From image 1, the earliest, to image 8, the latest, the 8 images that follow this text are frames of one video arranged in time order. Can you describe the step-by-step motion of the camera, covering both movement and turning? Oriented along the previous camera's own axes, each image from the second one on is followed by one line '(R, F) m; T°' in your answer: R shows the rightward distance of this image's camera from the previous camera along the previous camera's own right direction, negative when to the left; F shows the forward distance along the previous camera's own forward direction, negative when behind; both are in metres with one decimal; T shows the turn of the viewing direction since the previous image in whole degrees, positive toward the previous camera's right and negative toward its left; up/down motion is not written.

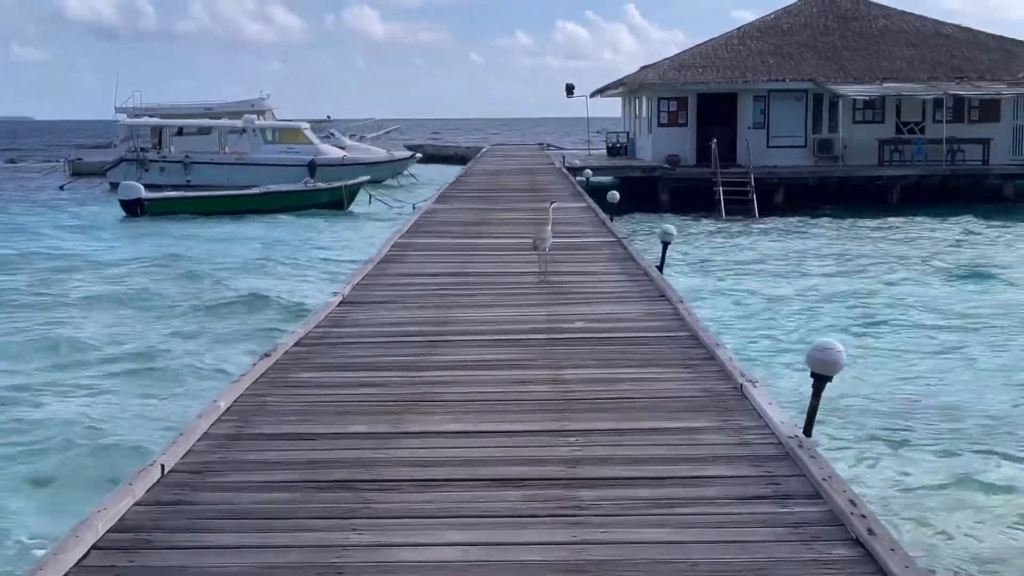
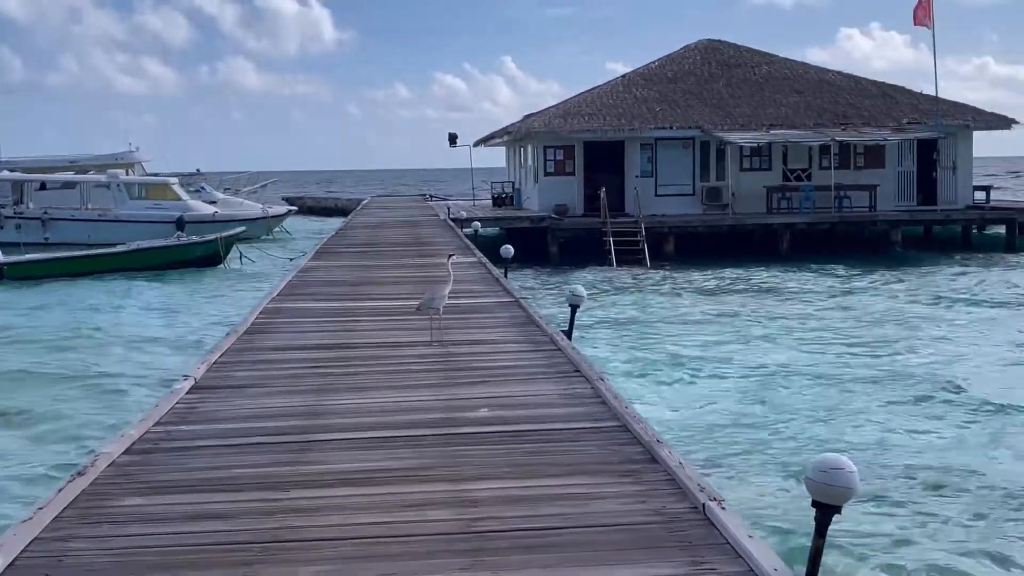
(0.0, +1.1) m; +5°
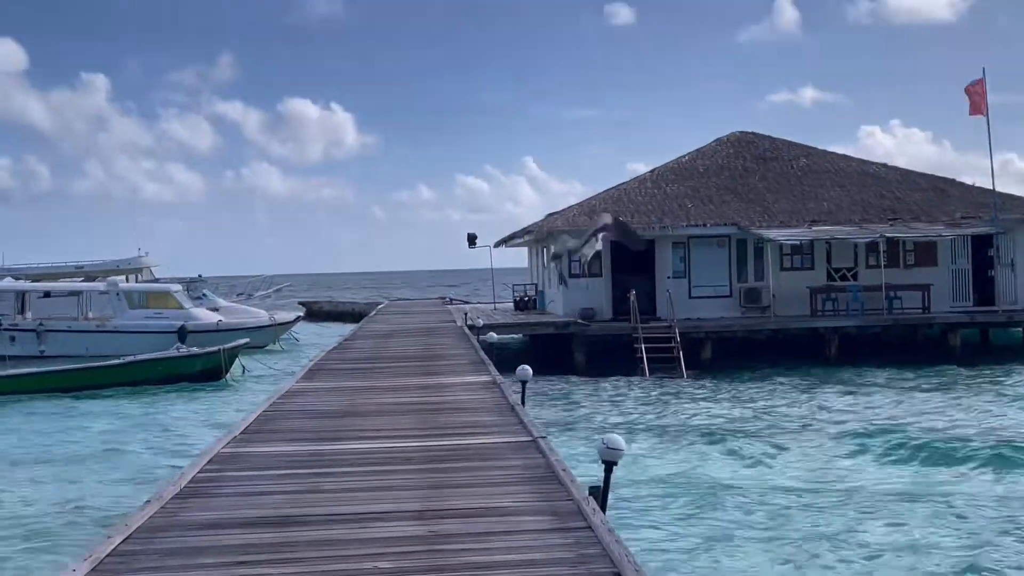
(+0.1, +1.8) m; -1°
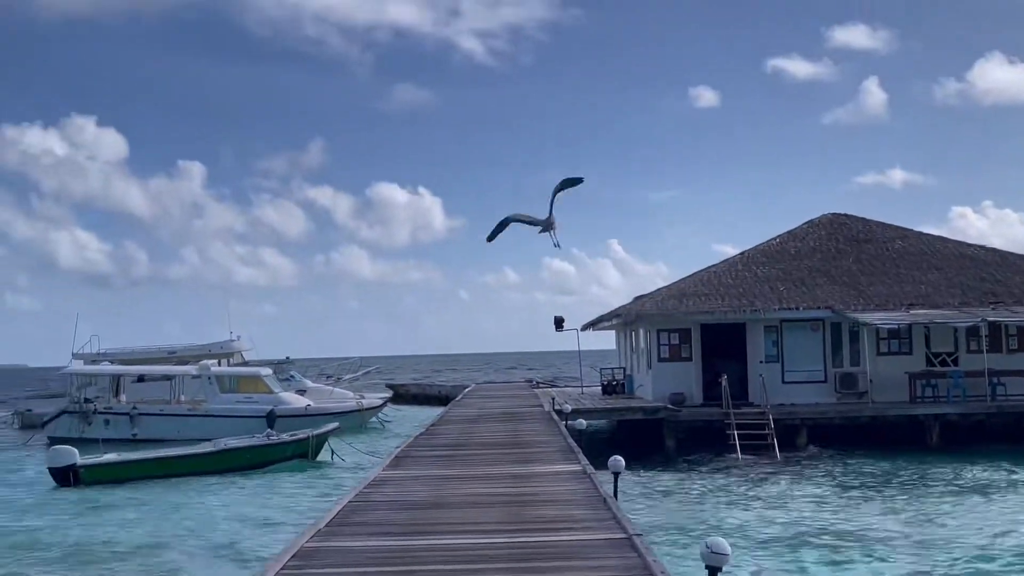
(0.0, +0.2) m; -4°
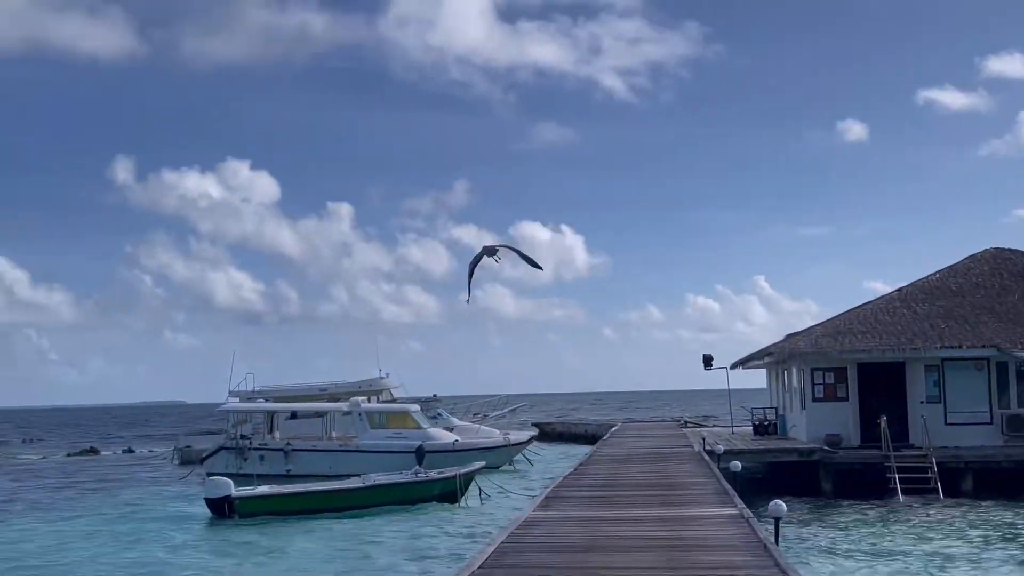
(-0.1, +0.1) m; -7°
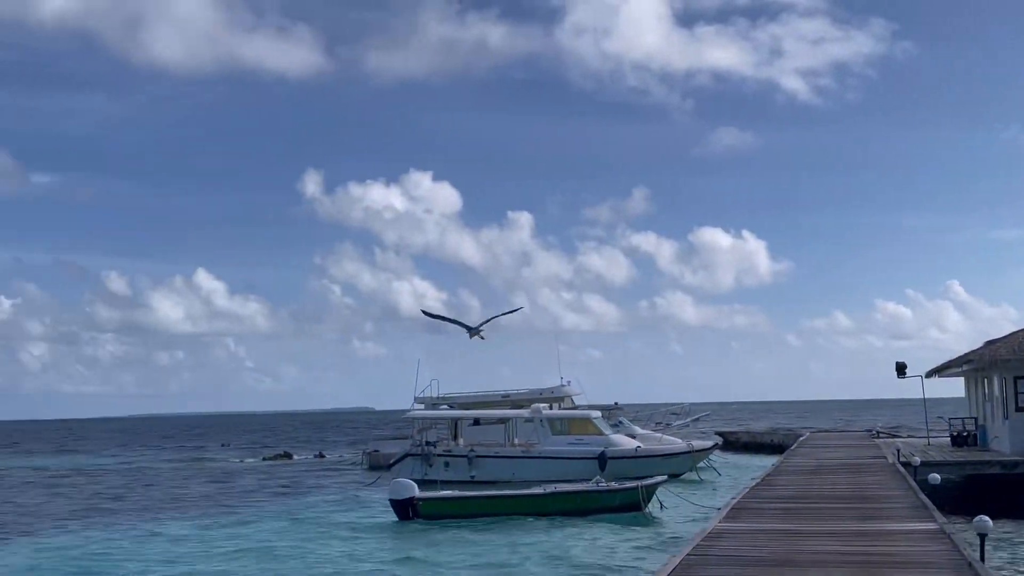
(0.0, +0.1) m; -8°
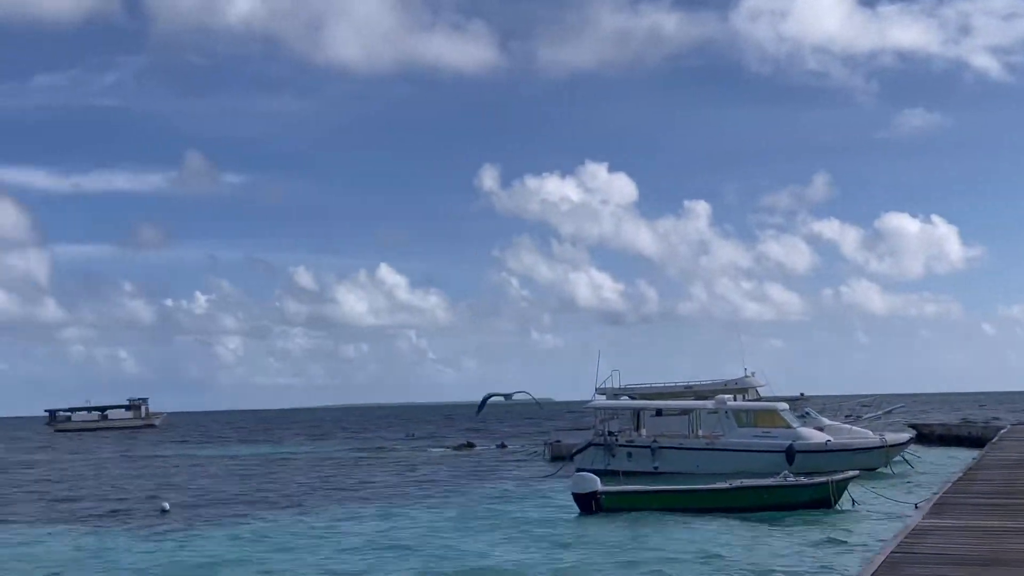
(-0.1, +0.2) m; -8°
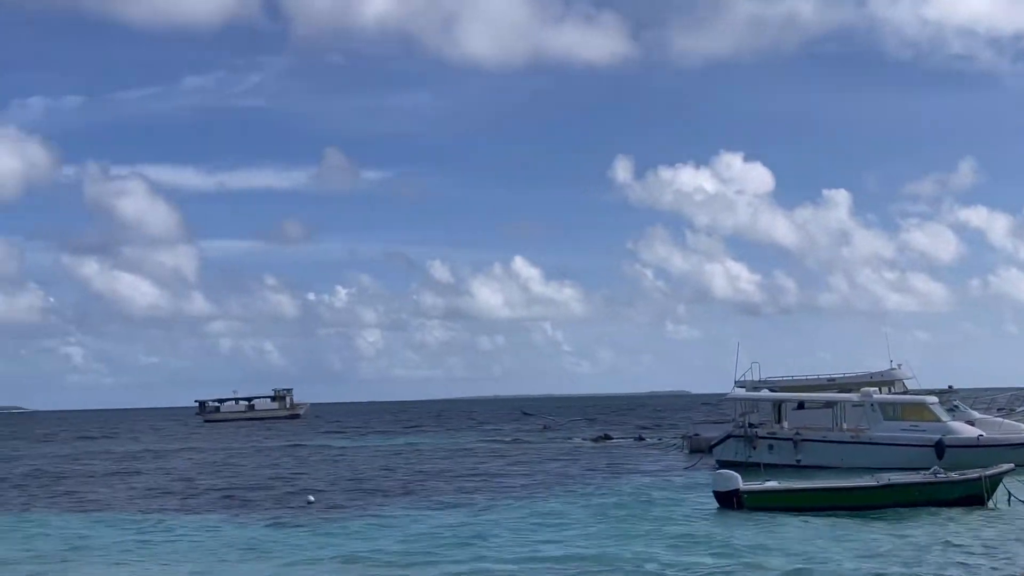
(-0.1, 0.0) m; -6°
